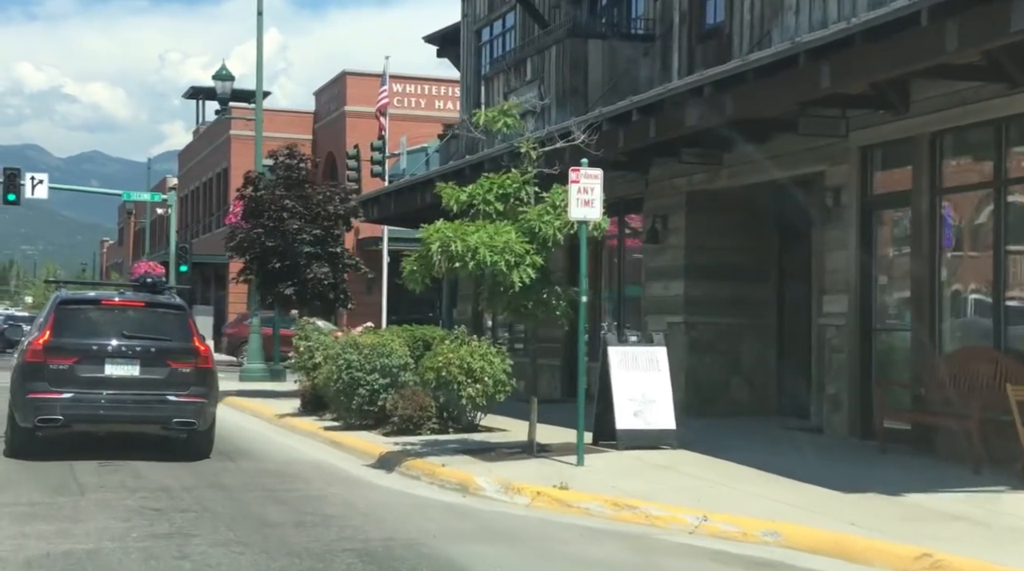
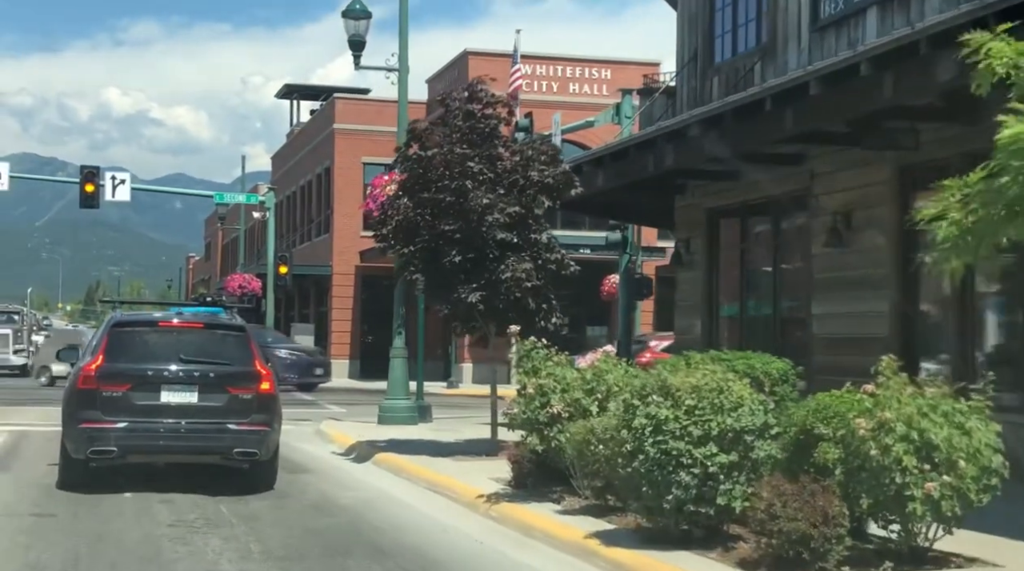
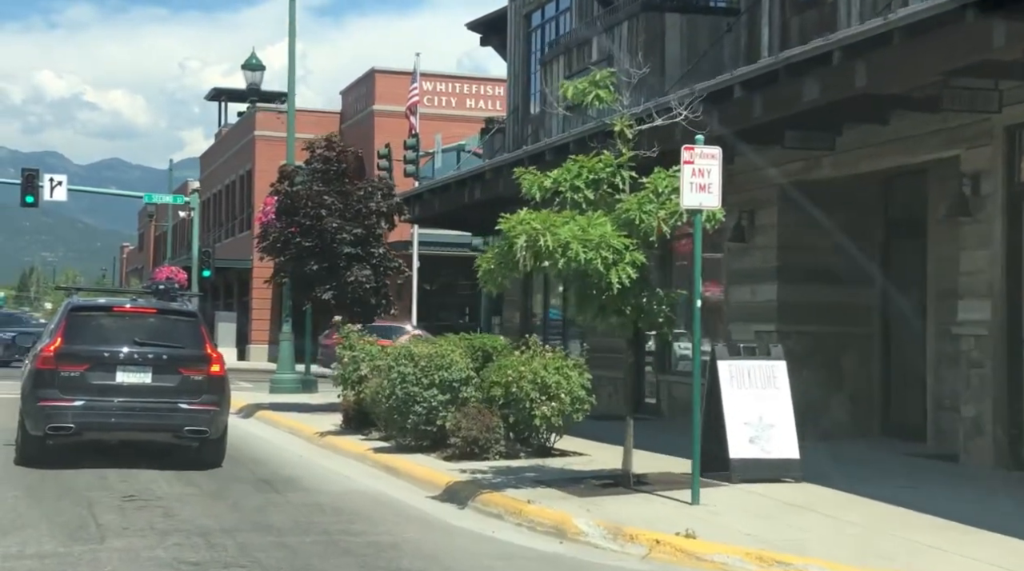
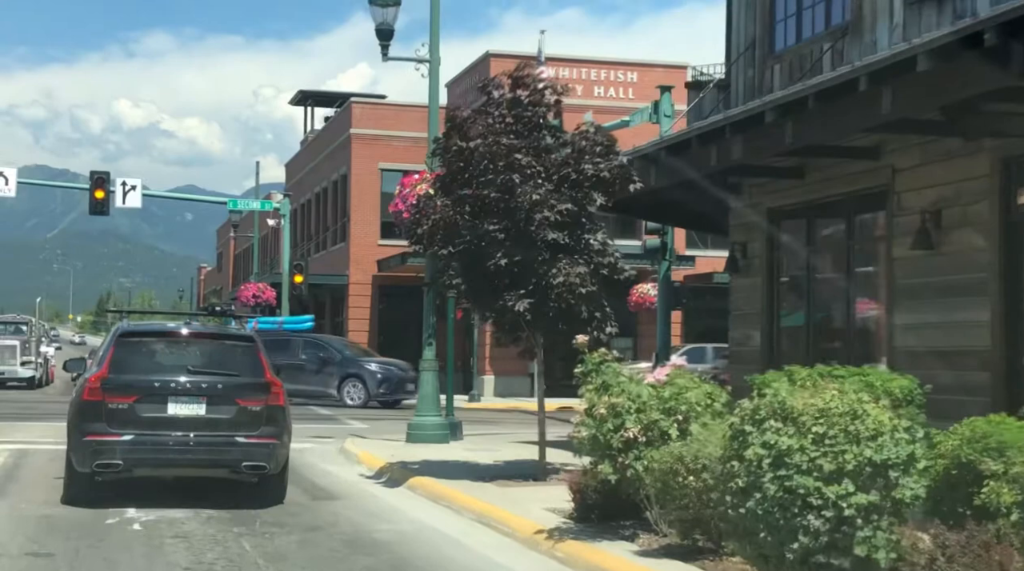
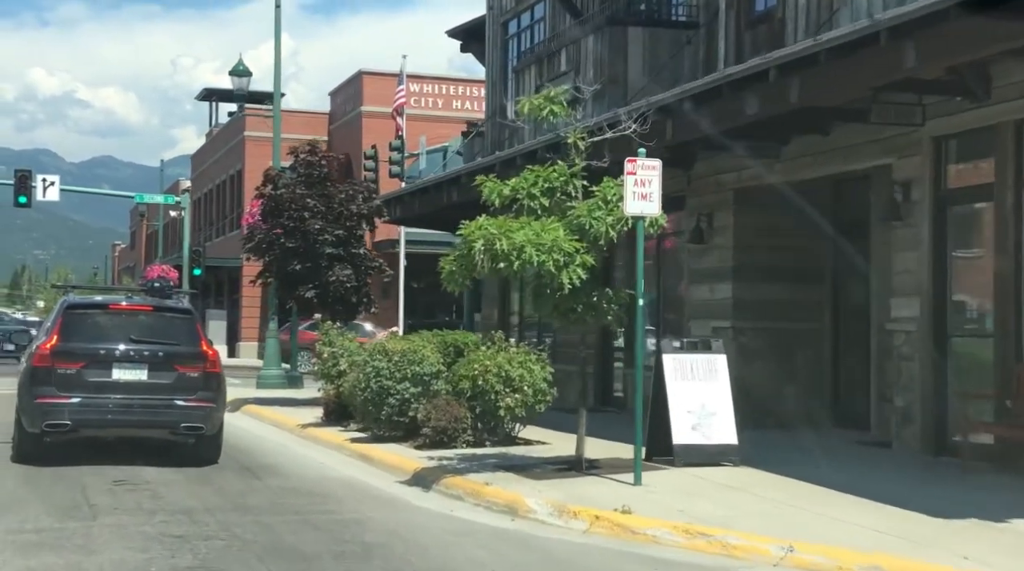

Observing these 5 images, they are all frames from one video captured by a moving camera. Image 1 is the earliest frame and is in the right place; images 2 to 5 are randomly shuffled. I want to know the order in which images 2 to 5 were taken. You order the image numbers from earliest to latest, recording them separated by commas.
5, 3, 2, 4
